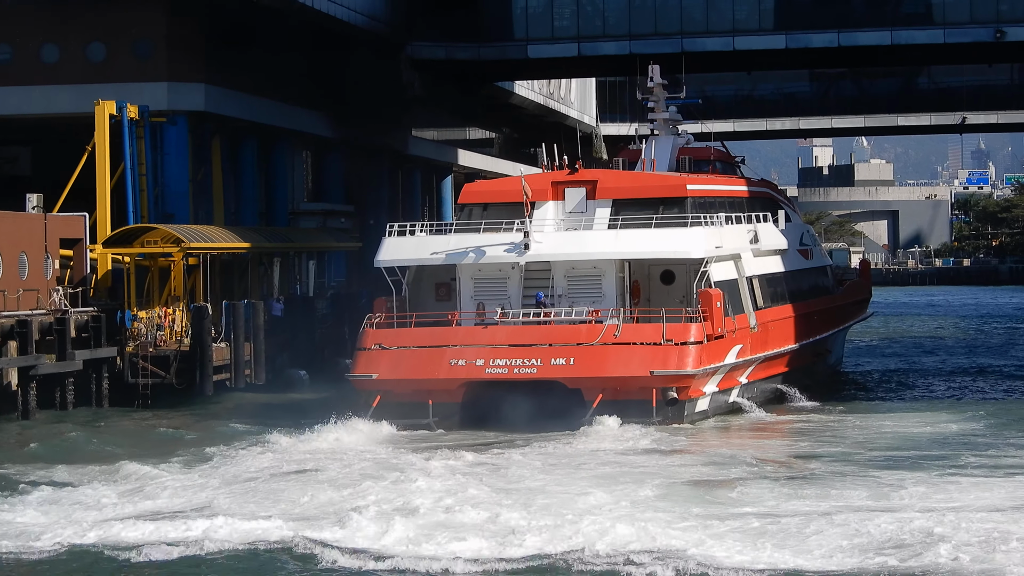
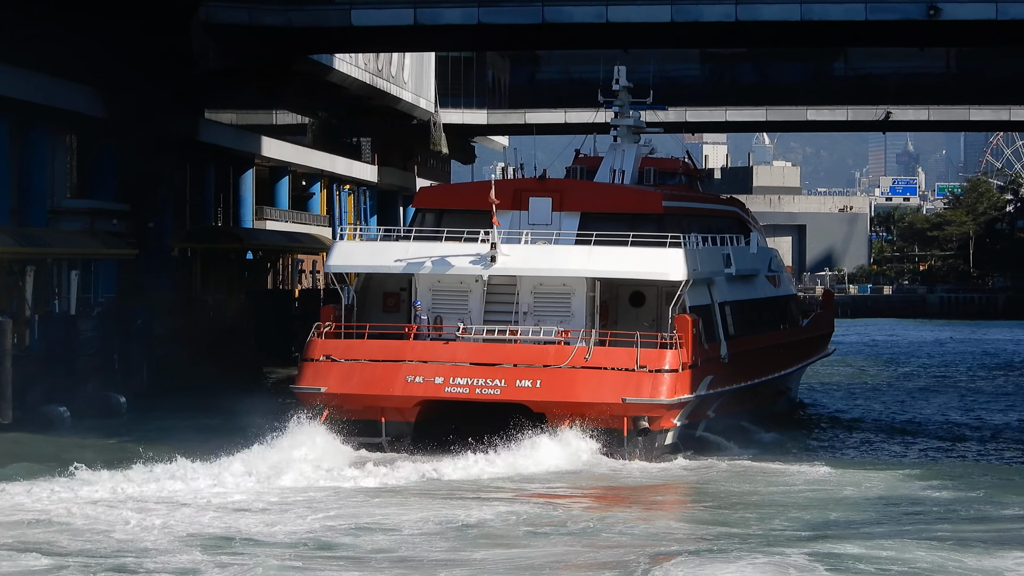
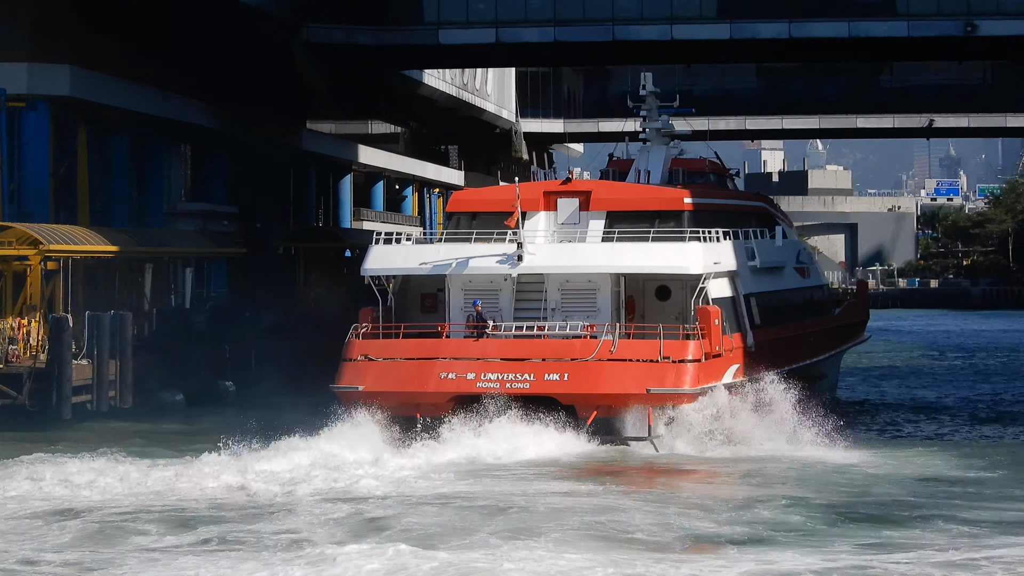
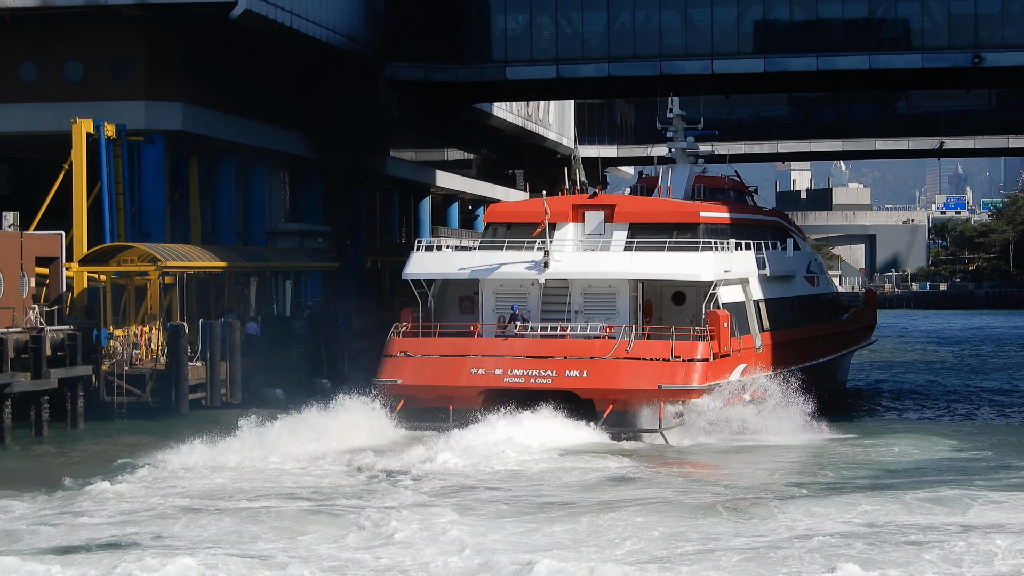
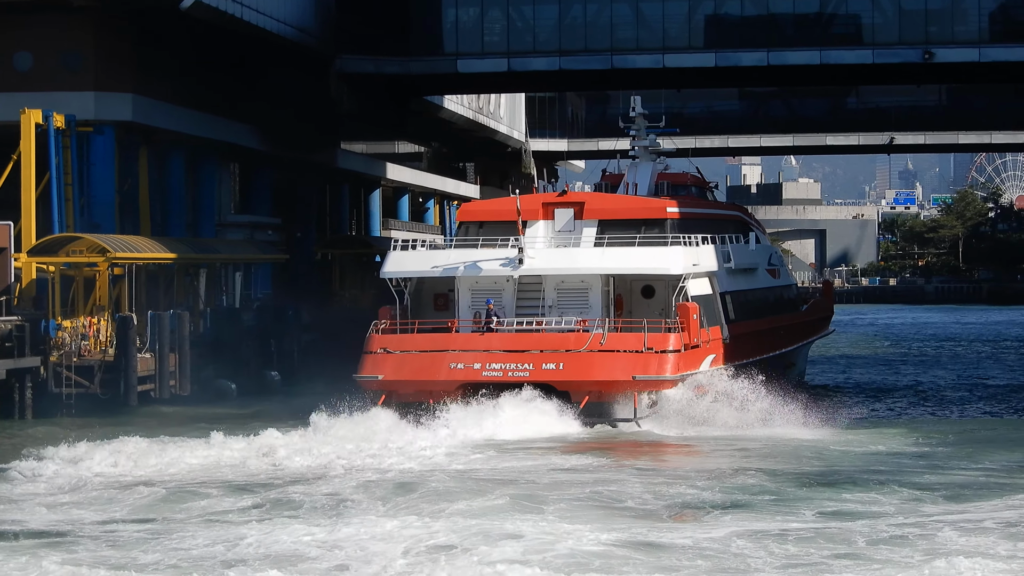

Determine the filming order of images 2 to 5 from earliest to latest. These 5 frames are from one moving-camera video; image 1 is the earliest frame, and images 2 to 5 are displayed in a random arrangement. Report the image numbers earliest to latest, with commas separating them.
4, 5, 3, 2
